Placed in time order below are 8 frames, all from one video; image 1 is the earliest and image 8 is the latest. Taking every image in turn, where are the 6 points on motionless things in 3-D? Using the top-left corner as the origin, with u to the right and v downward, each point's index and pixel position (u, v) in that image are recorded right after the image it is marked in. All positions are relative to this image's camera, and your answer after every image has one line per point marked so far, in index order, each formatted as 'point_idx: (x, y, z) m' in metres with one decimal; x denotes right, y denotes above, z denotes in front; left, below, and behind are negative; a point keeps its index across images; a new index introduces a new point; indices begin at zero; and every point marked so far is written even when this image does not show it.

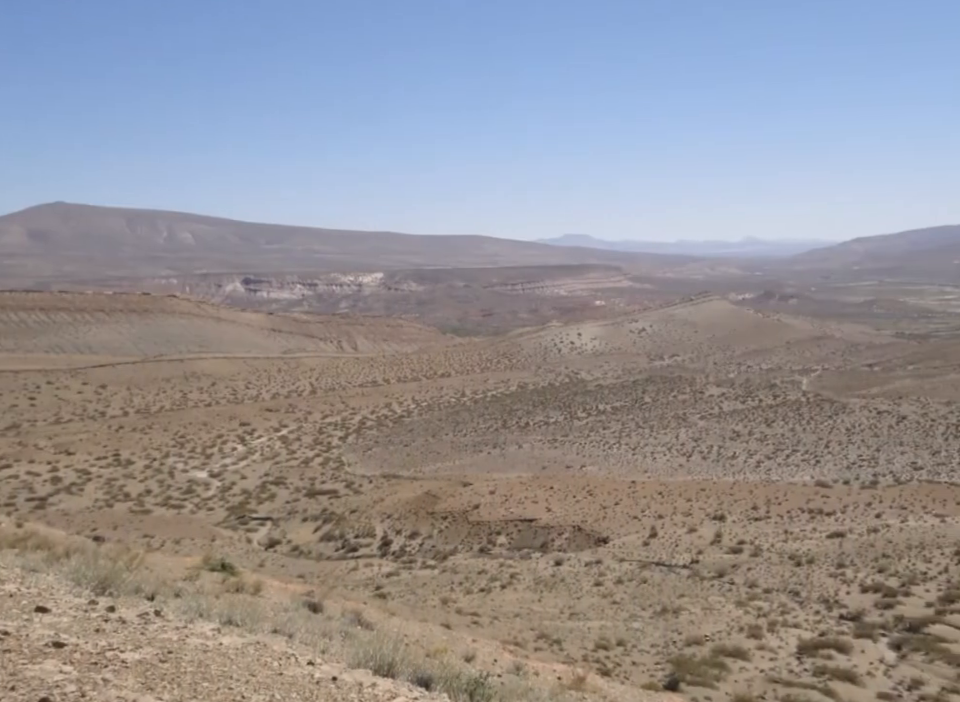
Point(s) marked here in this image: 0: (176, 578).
0: (-5.1, -3.8, +15.7) m
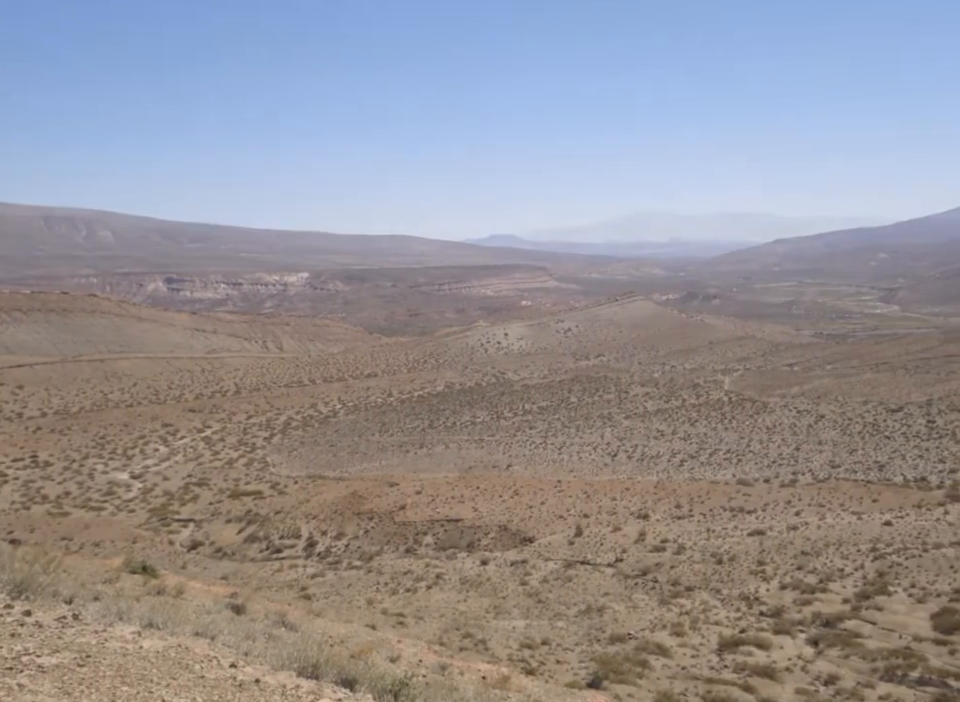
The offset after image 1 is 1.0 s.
0: (-6.4, -3.8, +15.4) m
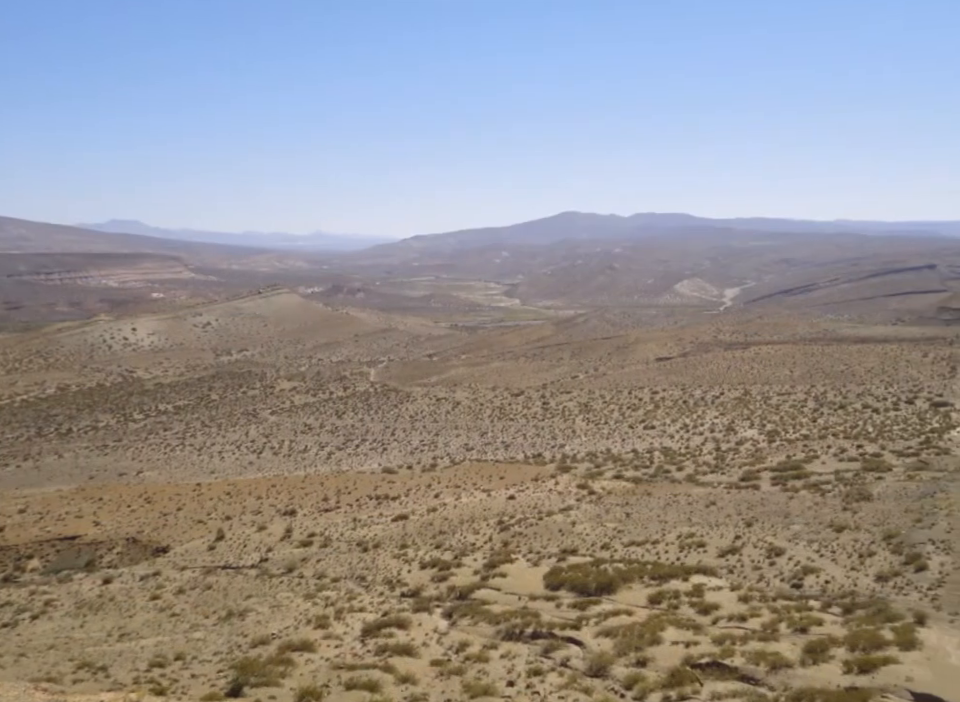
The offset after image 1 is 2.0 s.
0: (-7.6, -3.8, +15.2) m
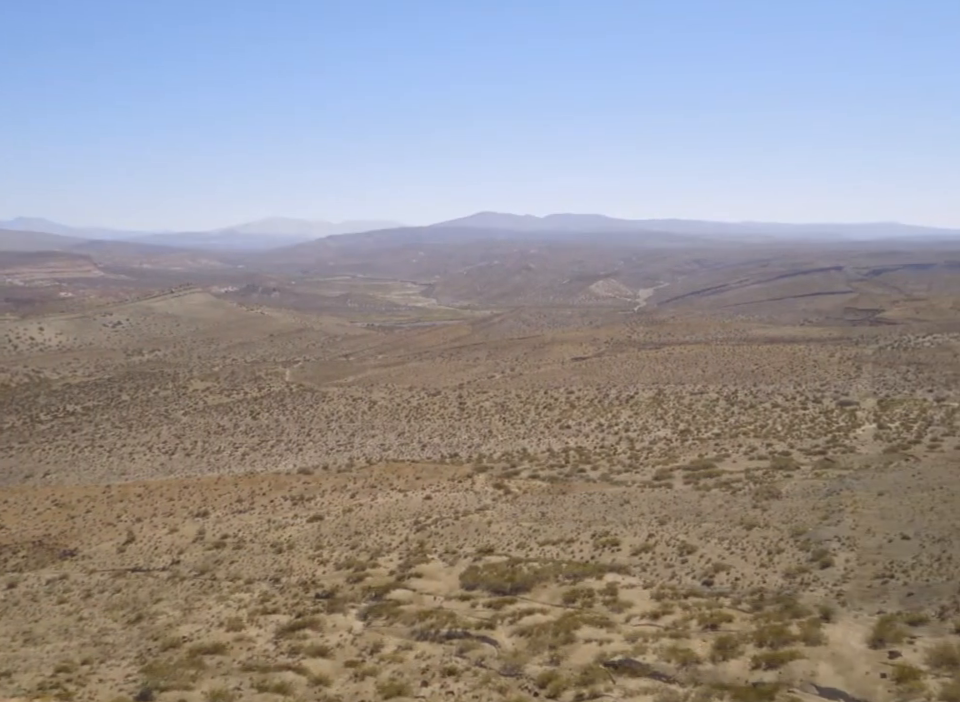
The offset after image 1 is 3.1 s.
0: (-8.3, -15.2, +7.7) m
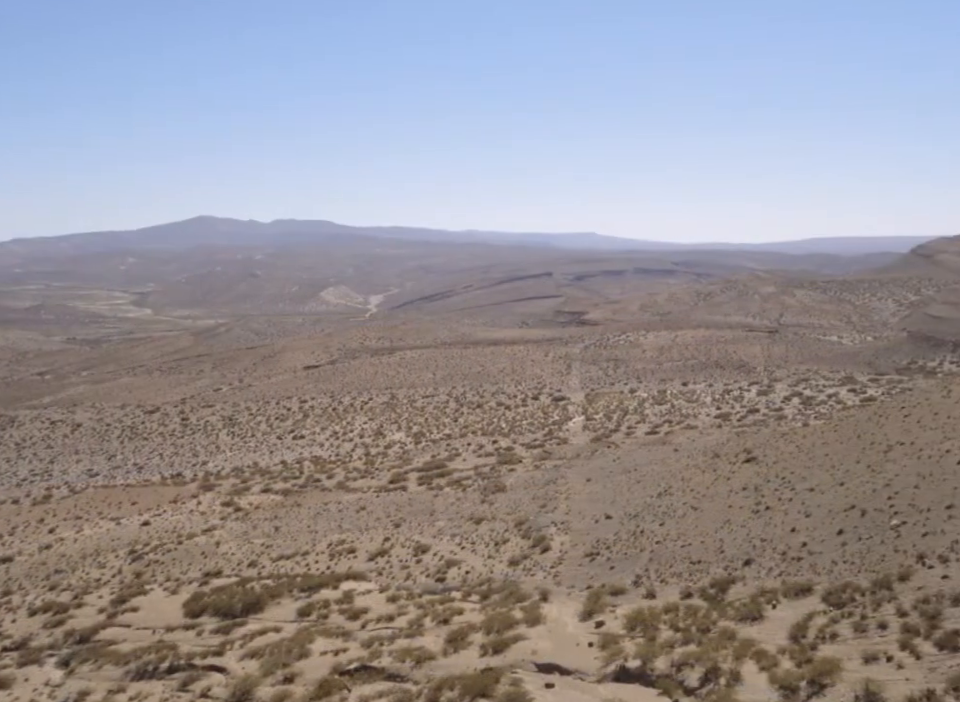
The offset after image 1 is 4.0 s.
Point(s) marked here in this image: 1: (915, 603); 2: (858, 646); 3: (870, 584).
0: (-8.9, -15.1, +6.8) m
1: (+7.3, -4.3, +15.6) m
2: (+6.1, -4.8, +15.0) m
3: (+7.1, -4.2, +16.9) m
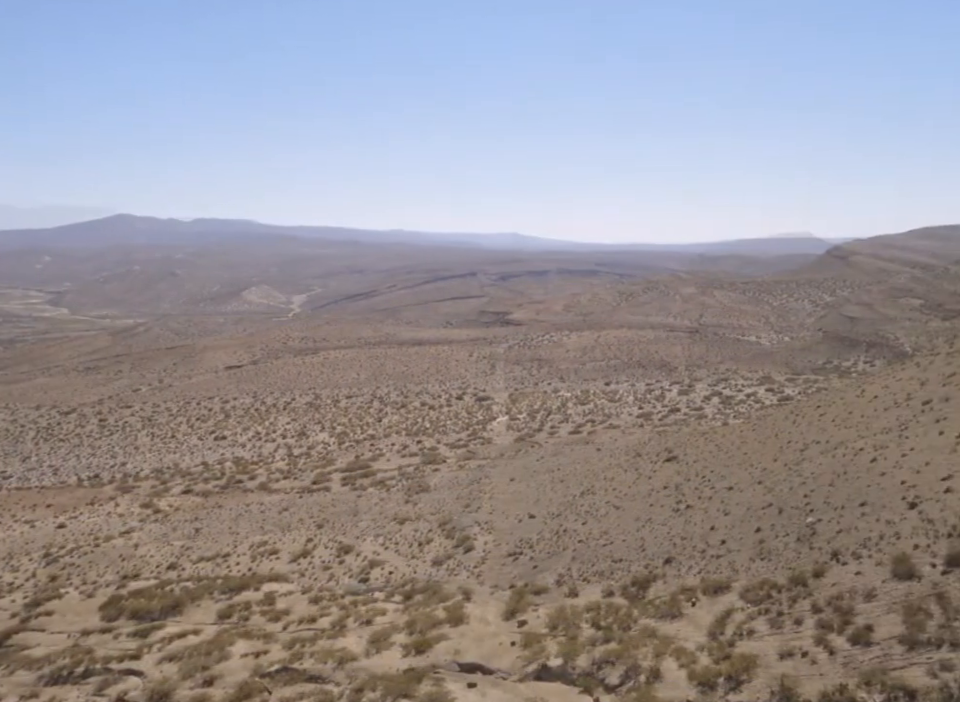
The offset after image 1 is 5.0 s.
0: (-9.5, -15.1, +5.9) m
1: (+6.0, -4.3, +16.0) m
2: (+4.8, -4.8, +15.2) m
3: (+5.7, -4.2, +17.2) m
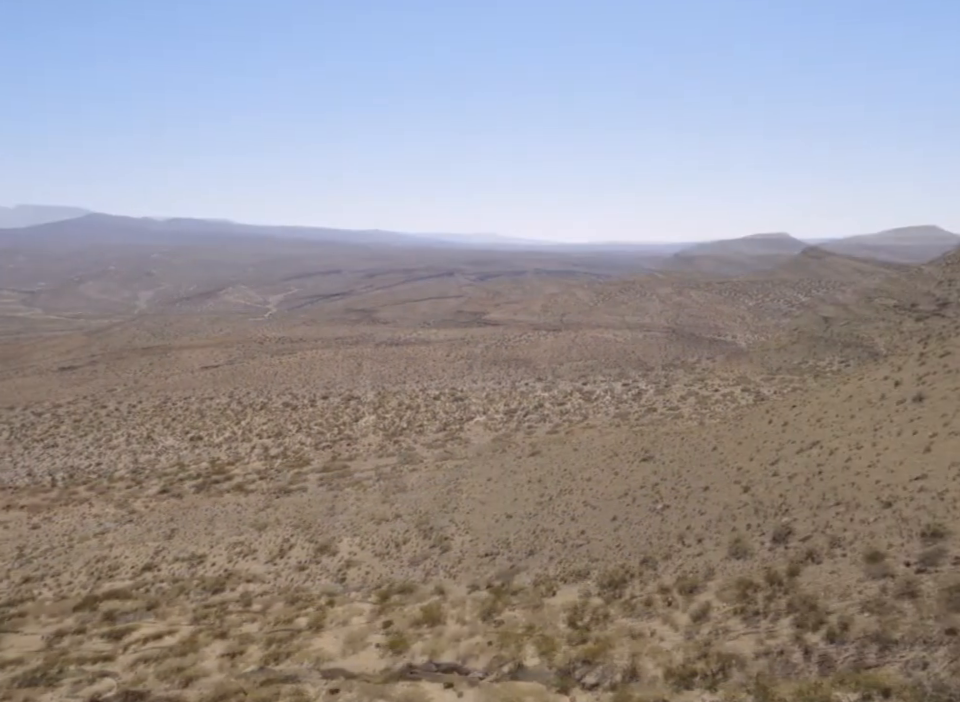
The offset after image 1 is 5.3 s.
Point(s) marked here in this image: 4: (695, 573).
0: (-10.4, -15.0, +4.7) m
1: (+3.6, -4.2, +16.8) m
2: (+2.6, -4.7, +16.0) m
3: (+3.1, -4.2, +18.0) m
4: (+4.0, -4.1, +16.9) m
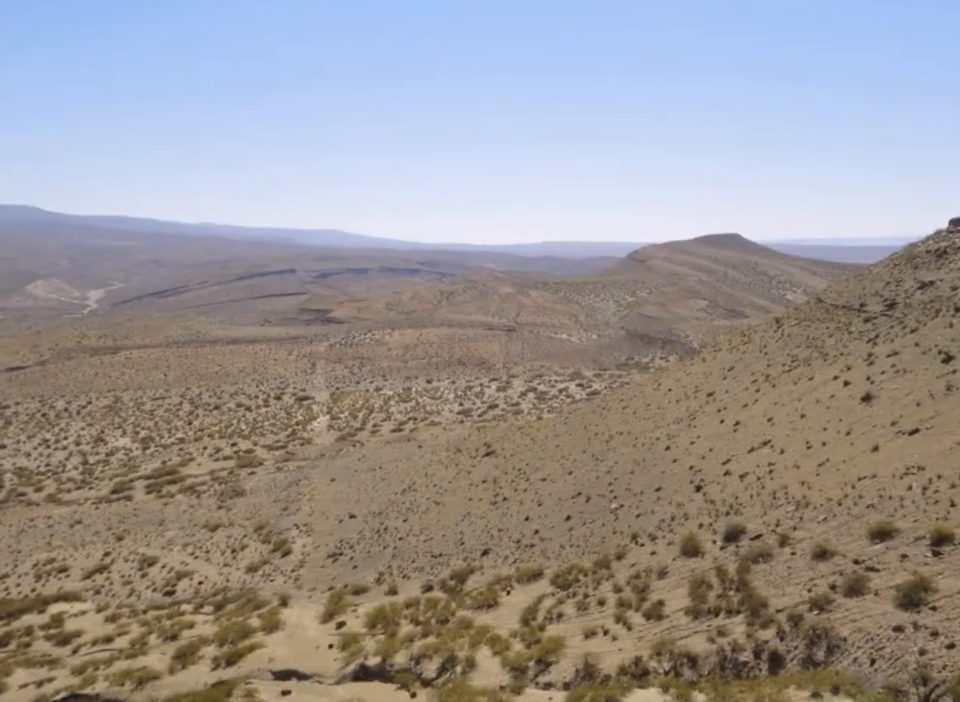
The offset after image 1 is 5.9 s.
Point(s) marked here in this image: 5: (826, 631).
0: (-10.6, -15.0, +4.2) m
1: (+2.8, -4.2, +17.0) m
2: (+1.8, -4.7, +16.0) m
3: (+2.2, -4.2, +18.1) m
4: (+3.1, -4.1, +17.0) m
5: (+5.1, -4.1, +13.5) m
